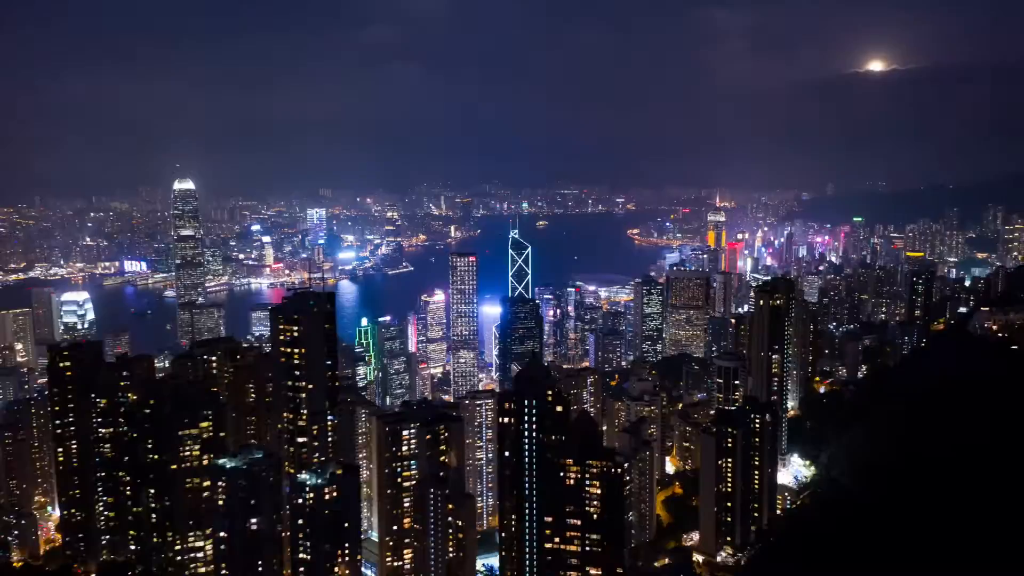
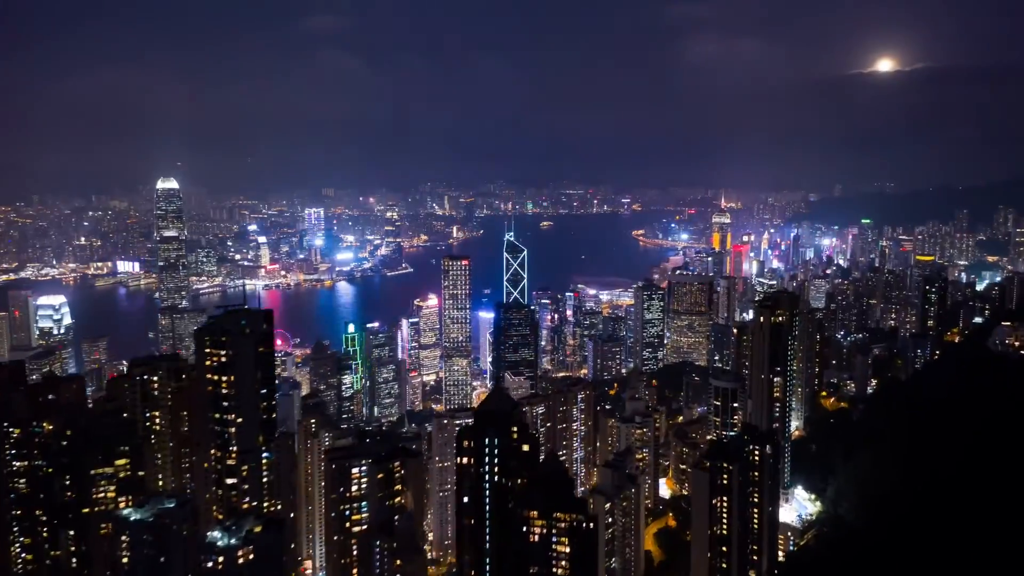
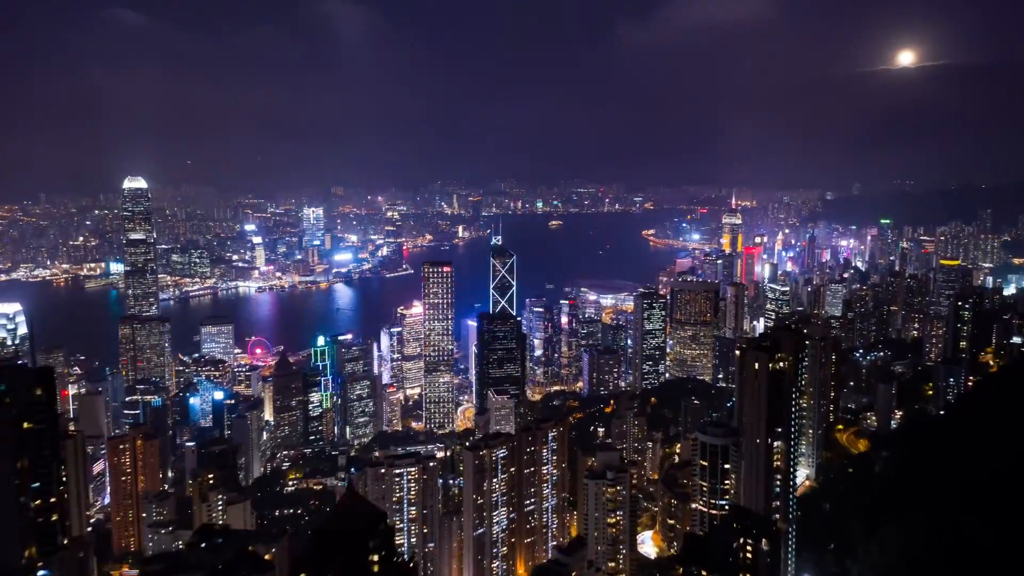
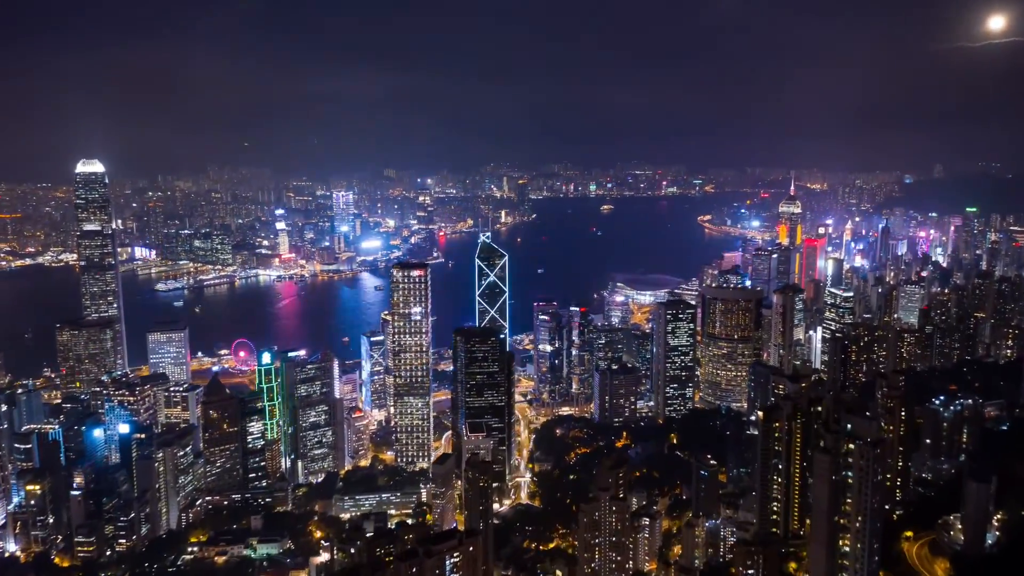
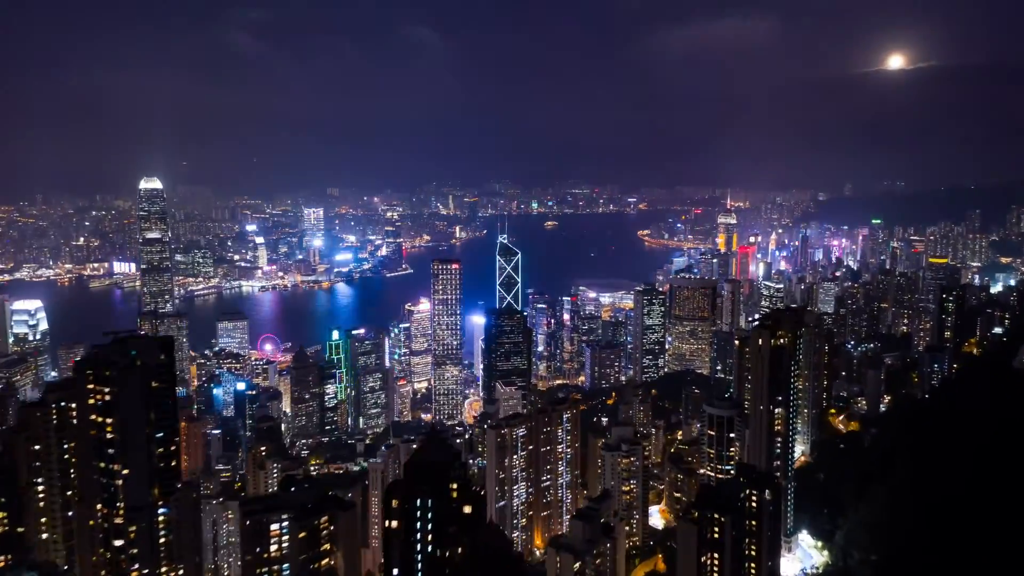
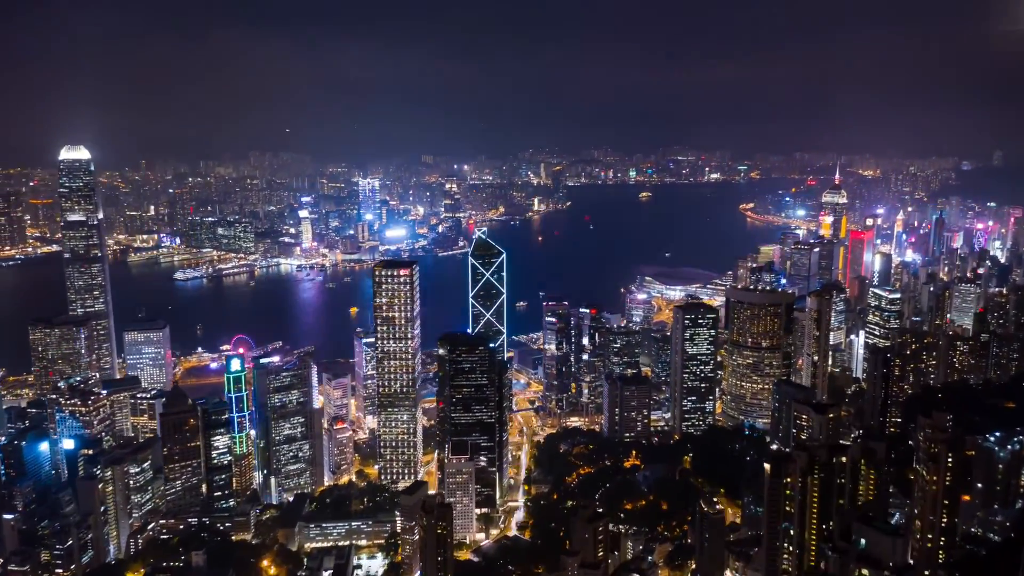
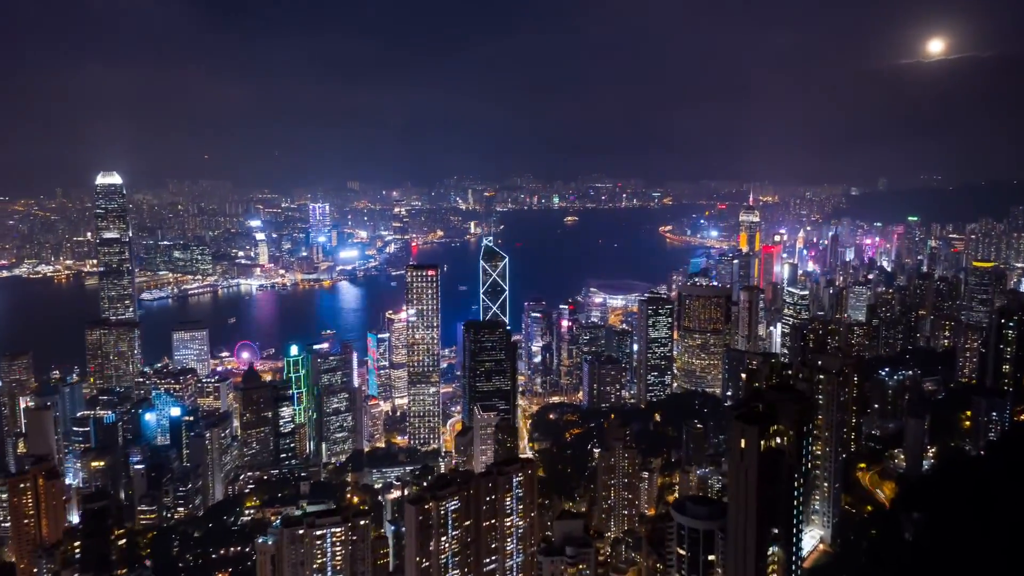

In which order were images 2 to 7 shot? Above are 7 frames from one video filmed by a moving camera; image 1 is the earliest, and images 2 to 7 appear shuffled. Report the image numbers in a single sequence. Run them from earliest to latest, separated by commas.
2, 5, 3, 7, 4, 6
